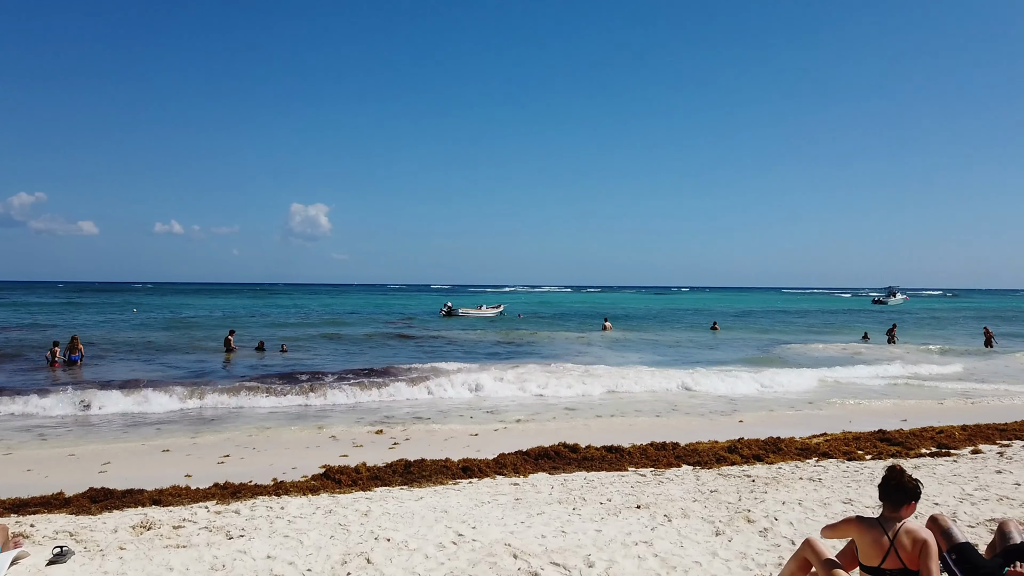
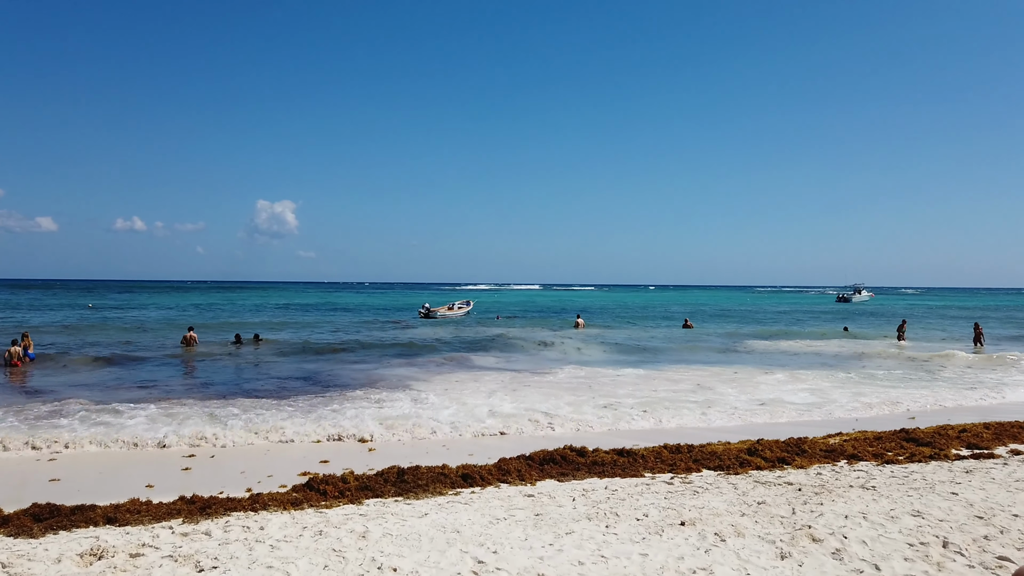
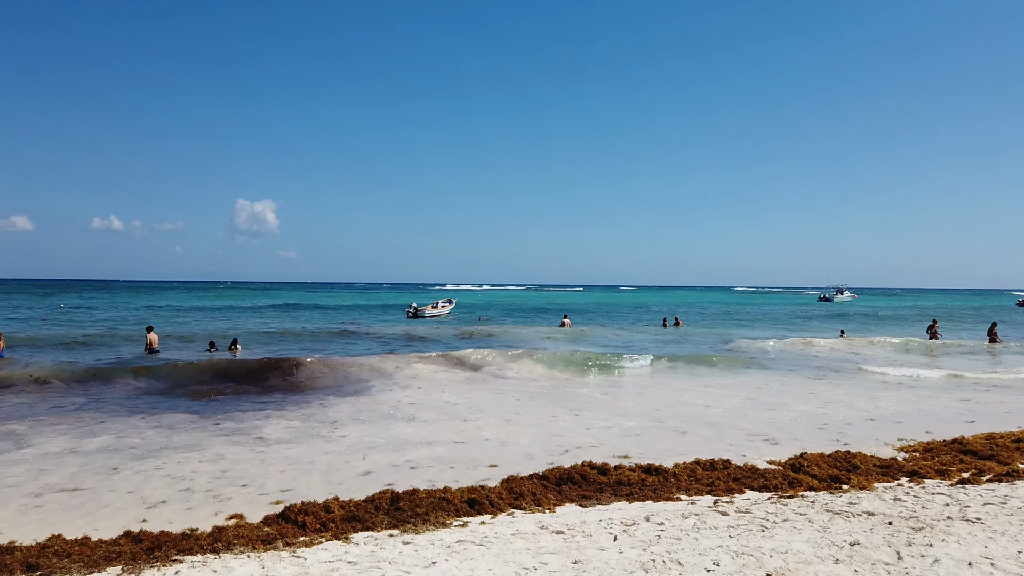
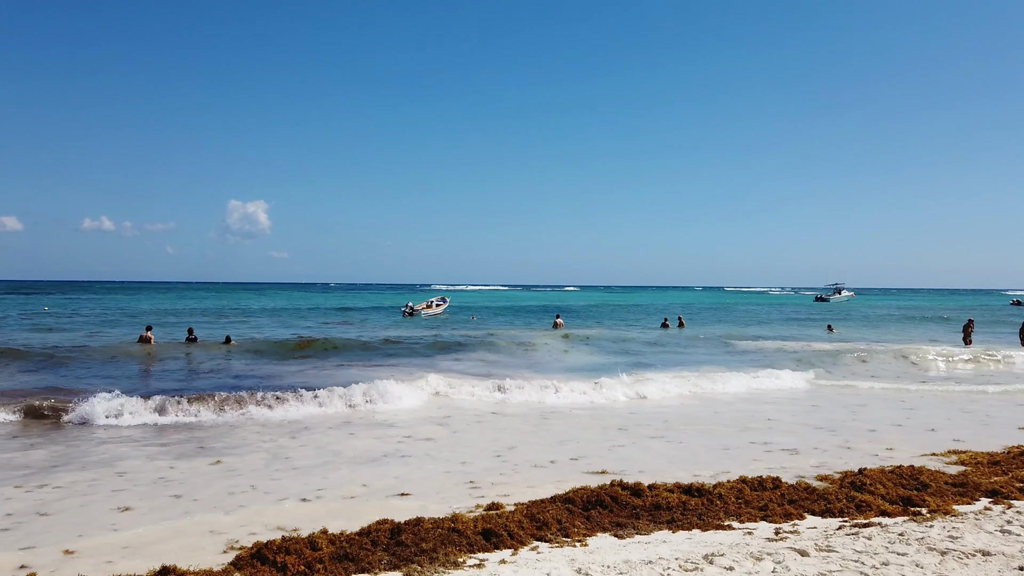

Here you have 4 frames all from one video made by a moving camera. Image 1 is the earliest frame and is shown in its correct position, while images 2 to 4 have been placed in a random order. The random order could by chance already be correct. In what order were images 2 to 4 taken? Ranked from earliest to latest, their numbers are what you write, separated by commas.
2, 3, 4
